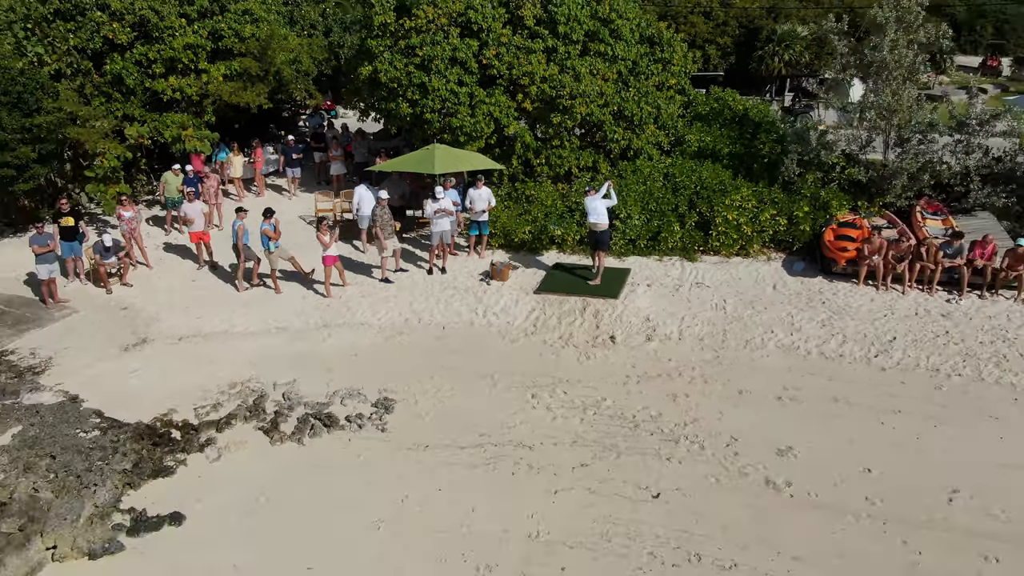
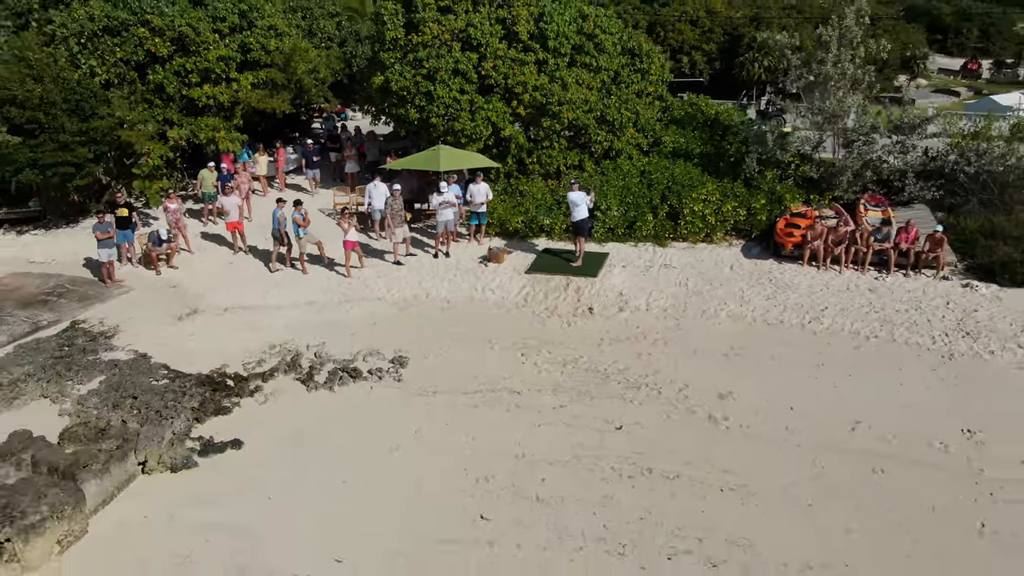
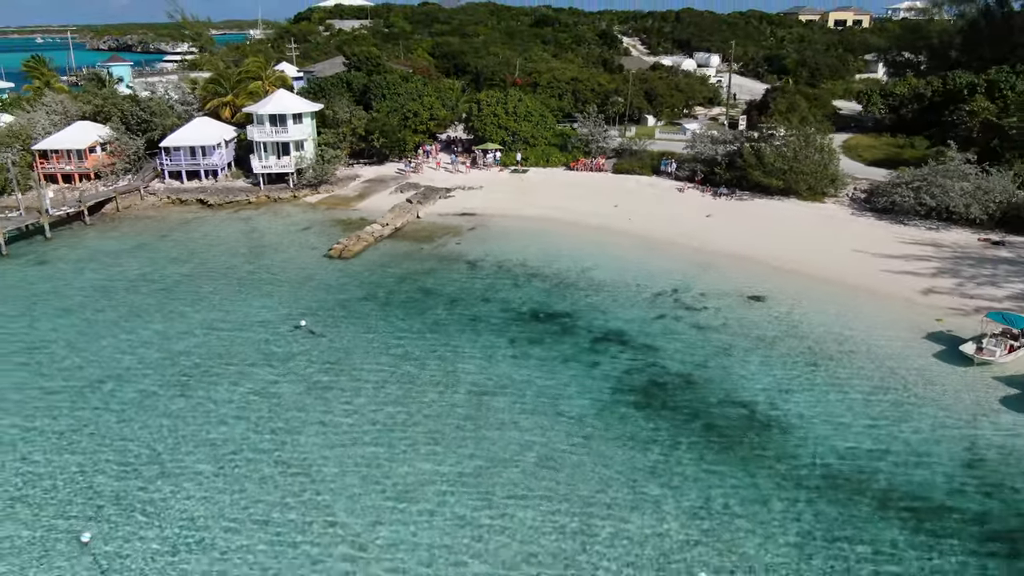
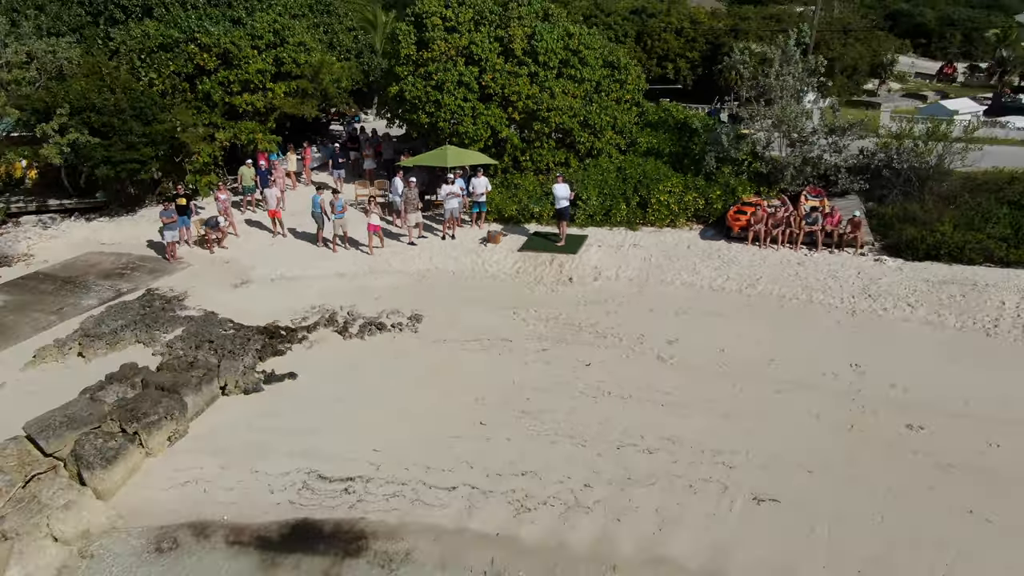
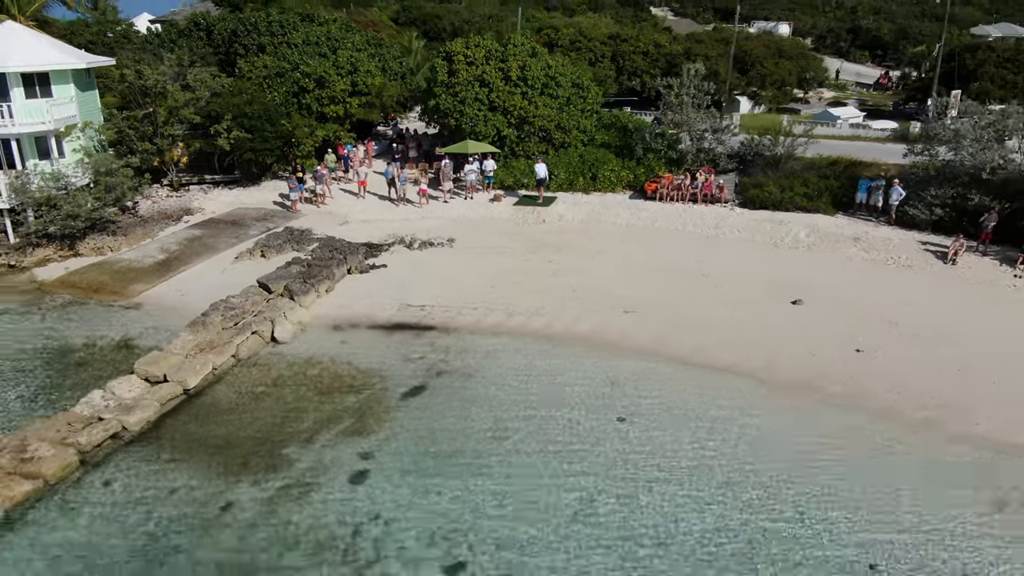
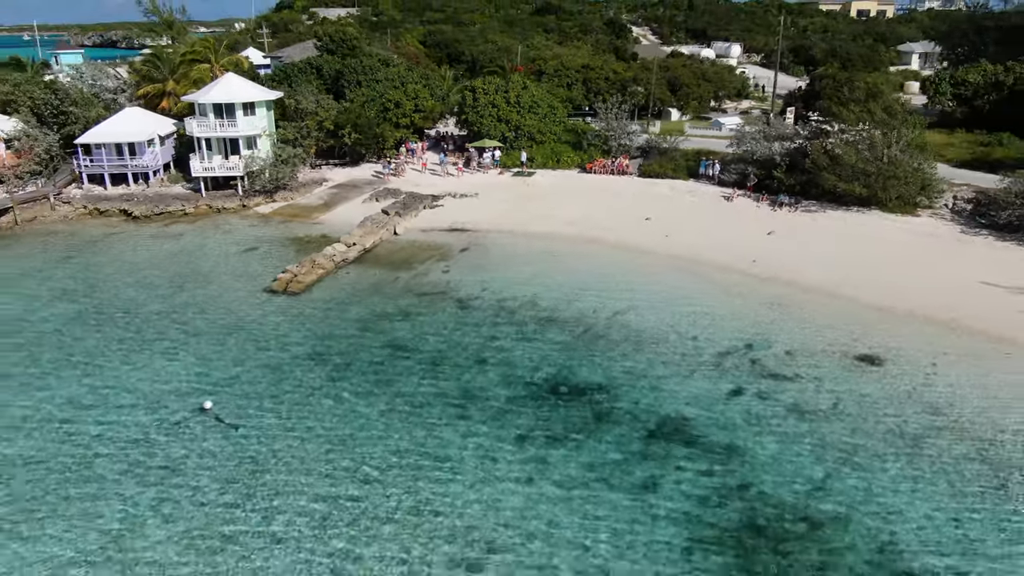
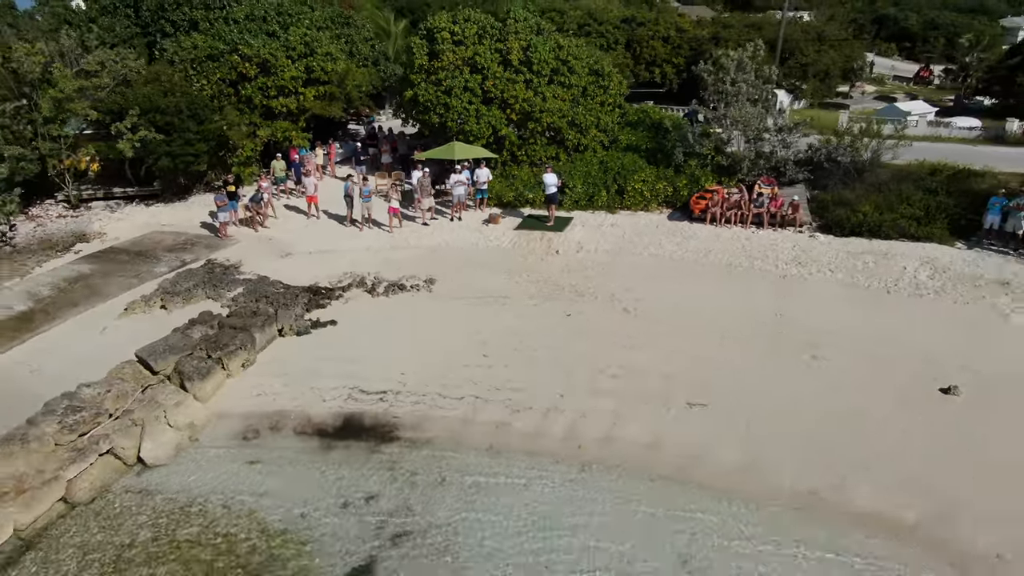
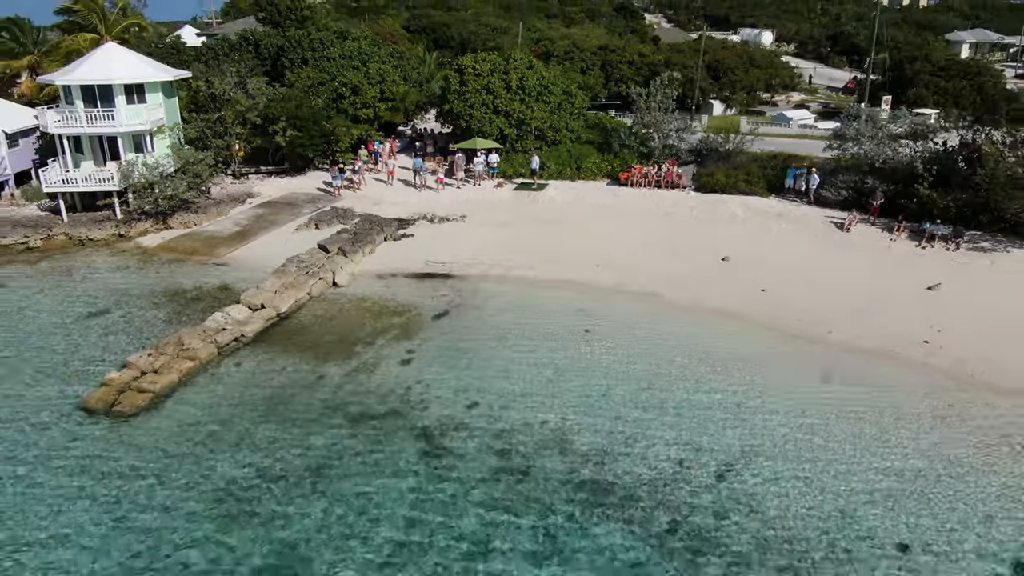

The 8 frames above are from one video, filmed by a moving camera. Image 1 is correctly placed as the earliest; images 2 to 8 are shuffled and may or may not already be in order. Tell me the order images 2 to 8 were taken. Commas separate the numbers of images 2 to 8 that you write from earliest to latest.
2, 4, 7, 5, 8, 6, 3
